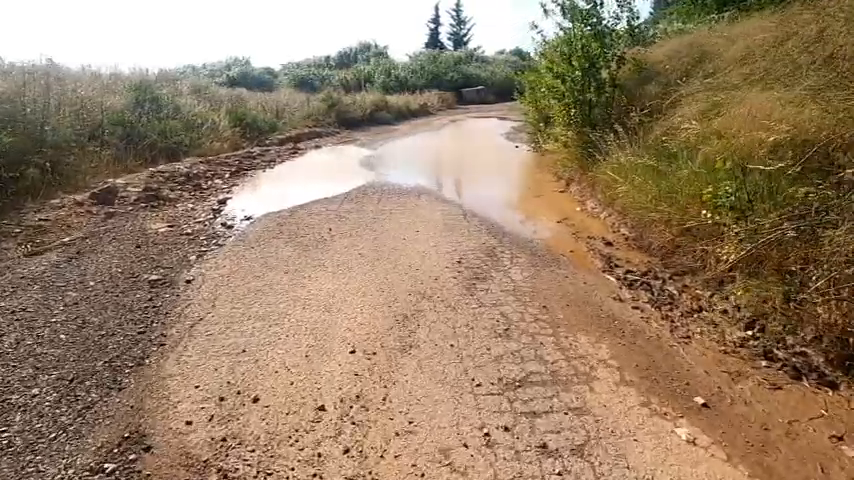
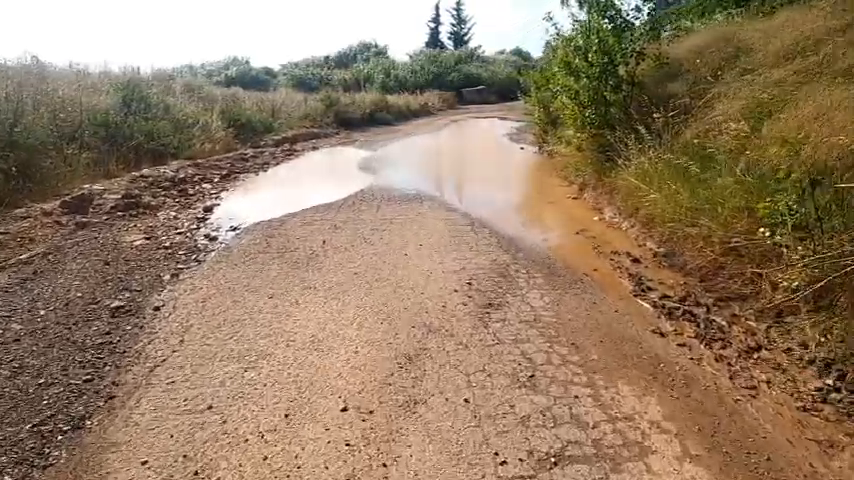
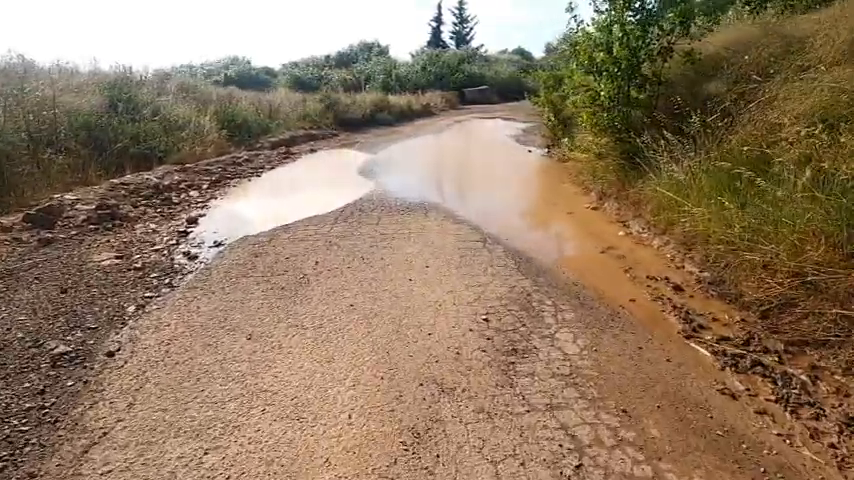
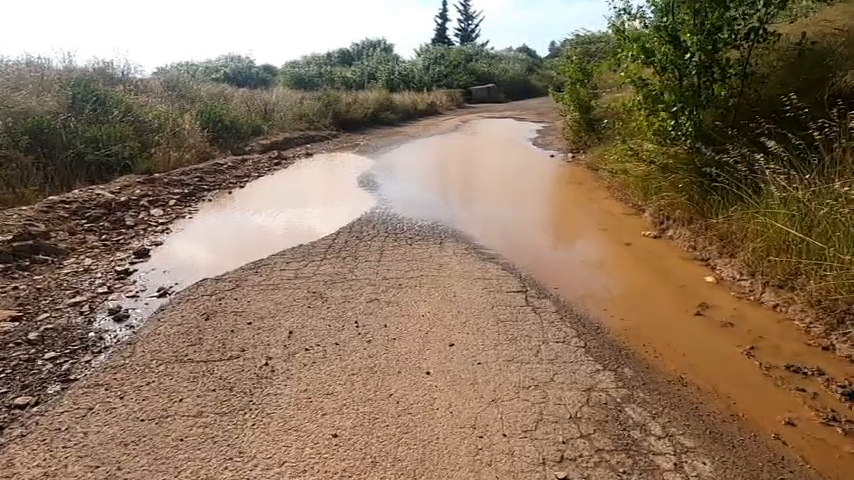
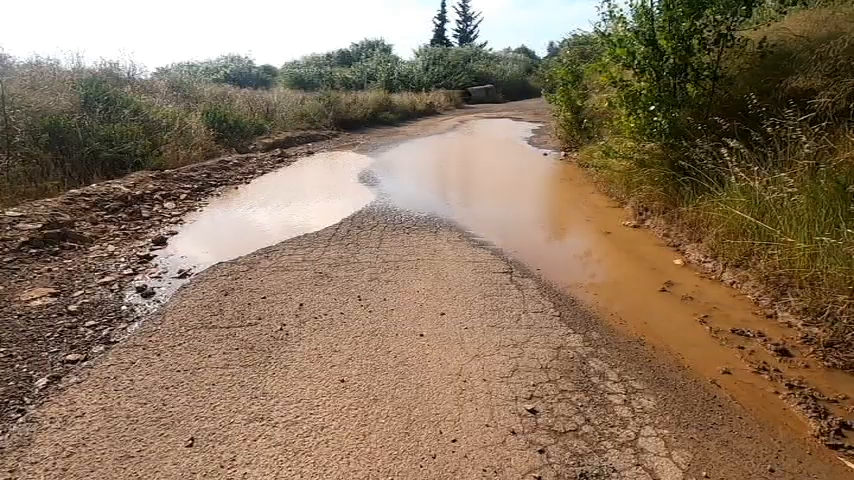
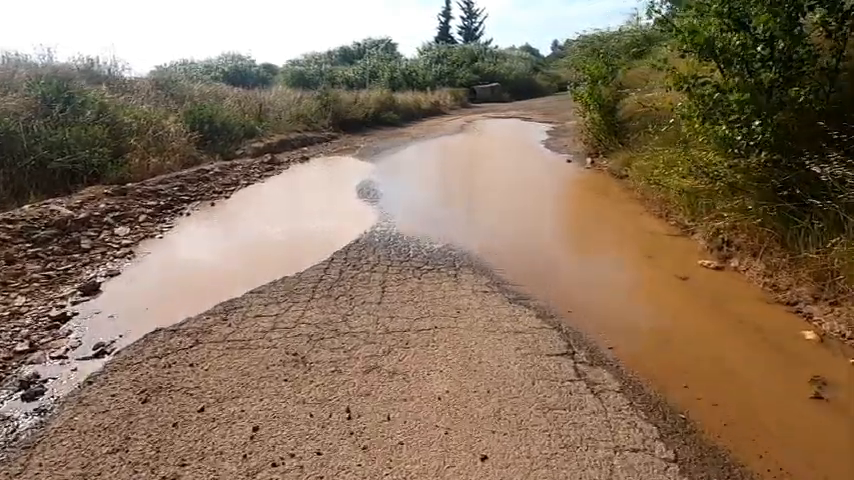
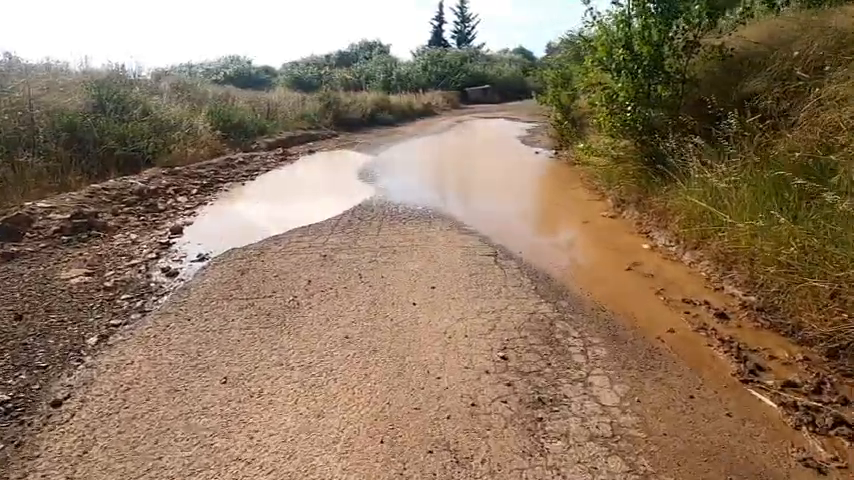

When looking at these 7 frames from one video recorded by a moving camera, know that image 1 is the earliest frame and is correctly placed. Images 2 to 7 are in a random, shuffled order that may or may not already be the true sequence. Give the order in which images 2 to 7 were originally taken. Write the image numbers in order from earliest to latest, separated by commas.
2, 3, 7, 5, 4, 6
